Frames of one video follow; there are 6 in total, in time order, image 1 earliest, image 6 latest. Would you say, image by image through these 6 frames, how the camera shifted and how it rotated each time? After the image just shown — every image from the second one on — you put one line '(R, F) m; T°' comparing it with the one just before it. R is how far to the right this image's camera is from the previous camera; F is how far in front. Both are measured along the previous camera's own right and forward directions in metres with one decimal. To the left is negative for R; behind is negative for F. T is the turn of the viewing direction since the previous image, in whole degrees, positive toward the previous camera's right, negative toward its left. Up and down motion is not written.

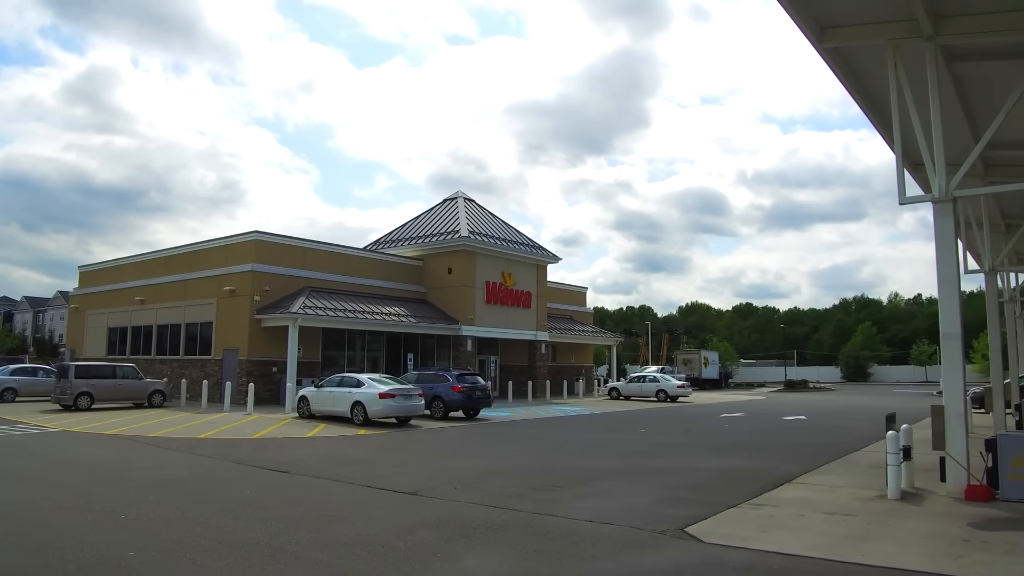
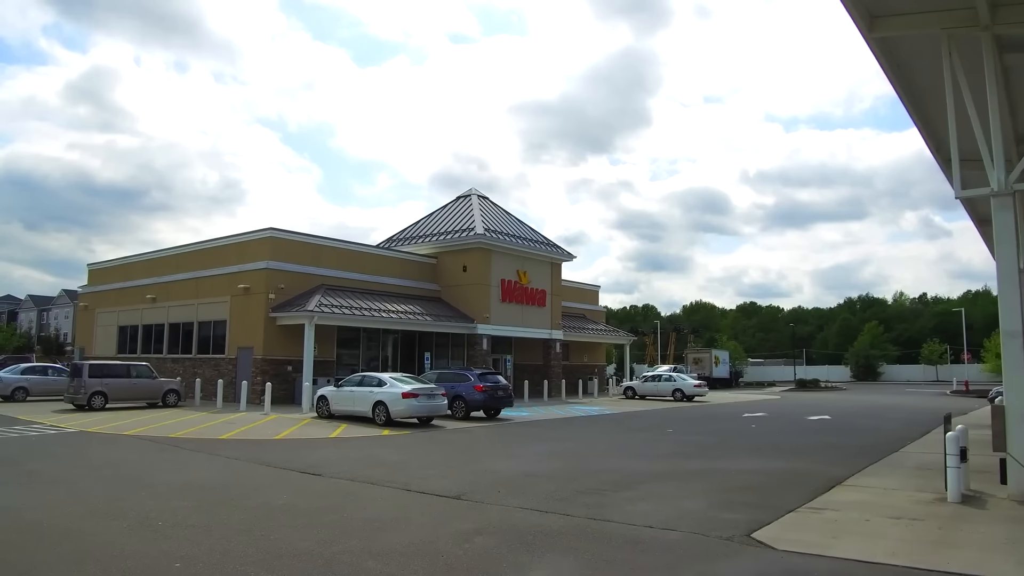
(-0.6, +0.4) m; 0°
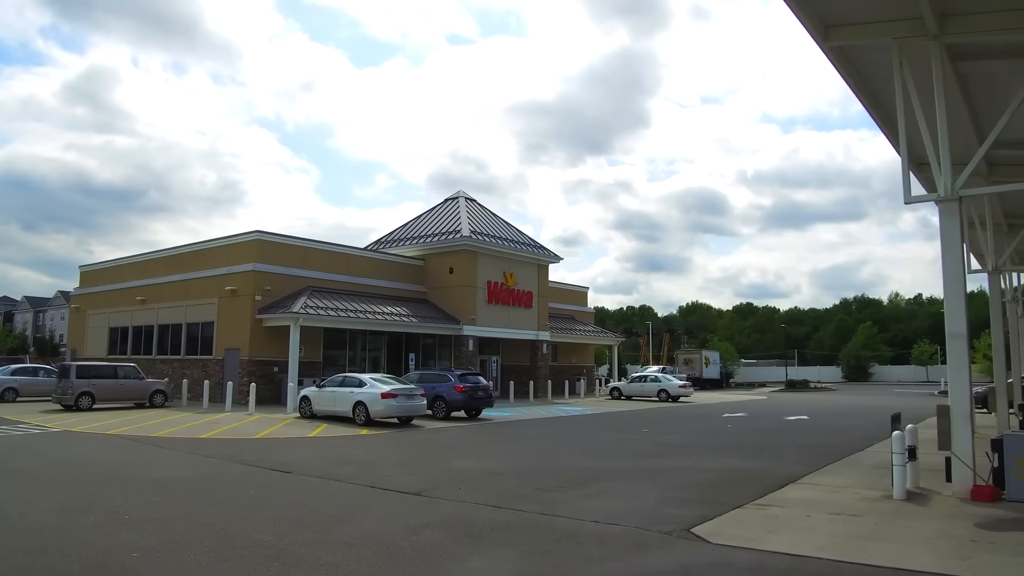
(+0.6, -0.4) m; 0°
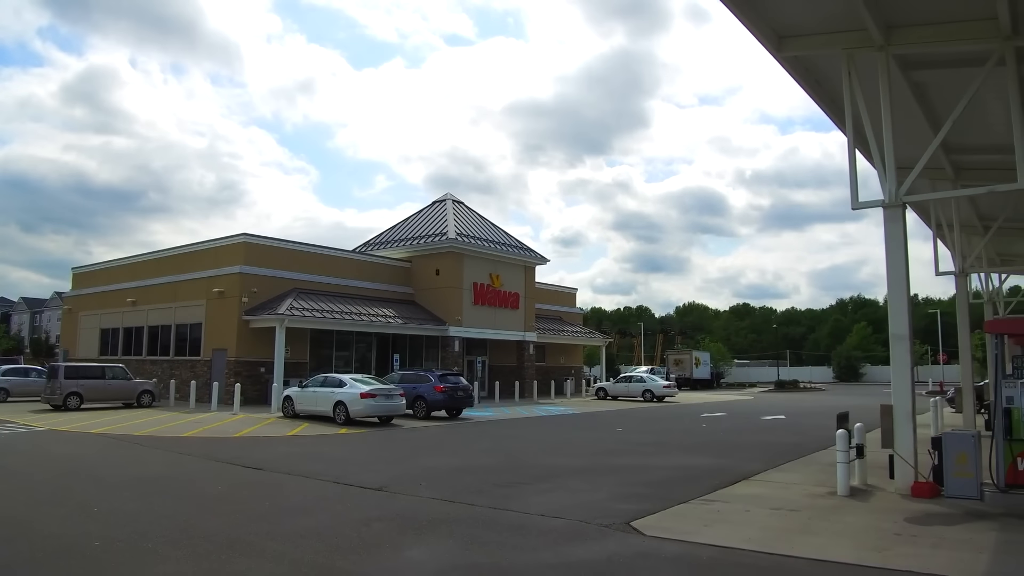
(+0.6, -0.4) m; 0°
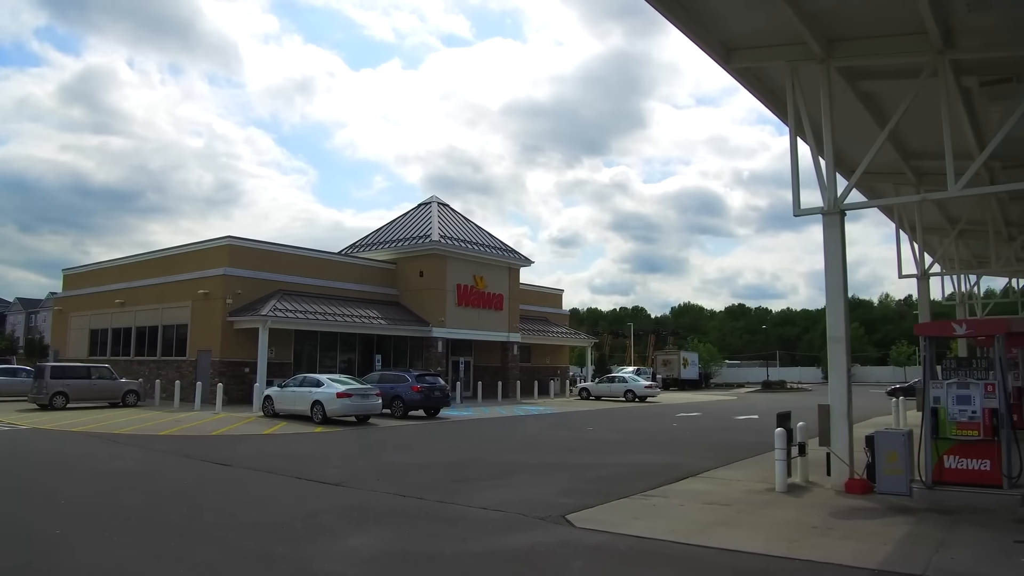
(+0.7, -0.5) m; 0°
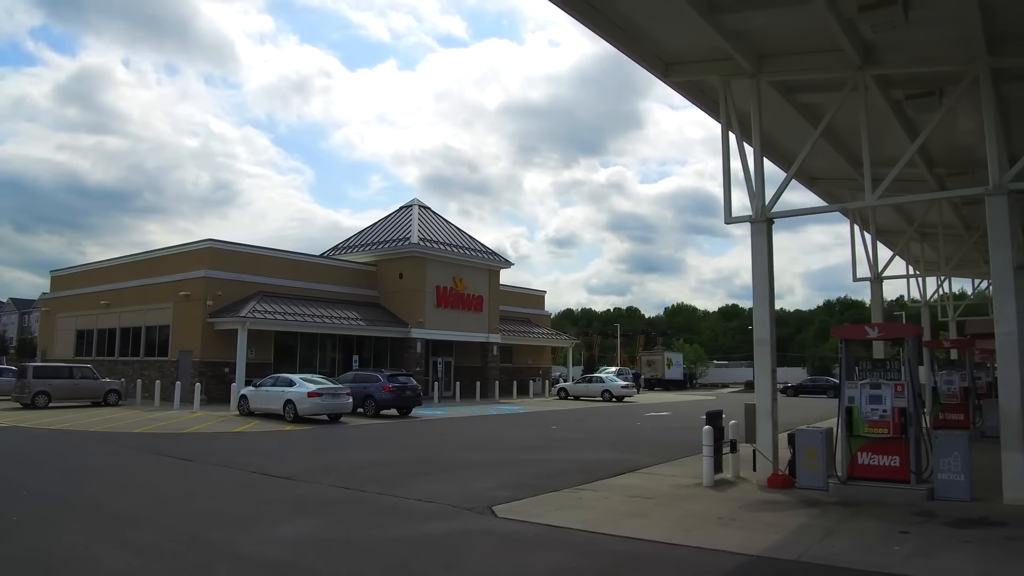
(+0.9, -0.7) m; 0°
